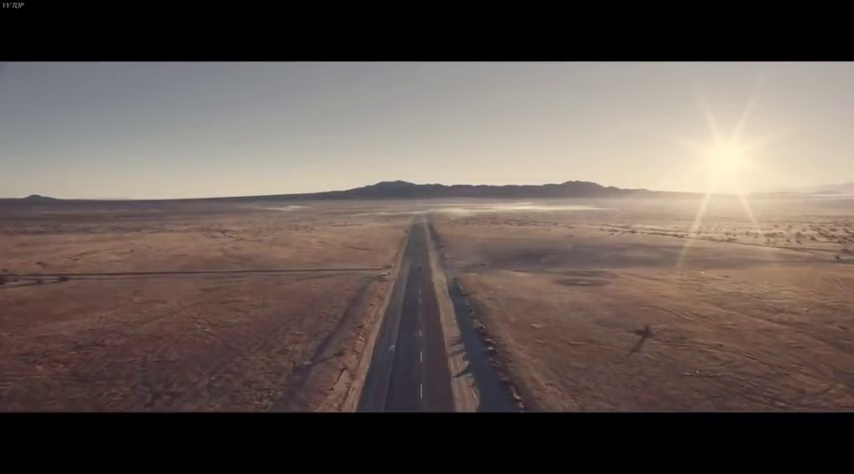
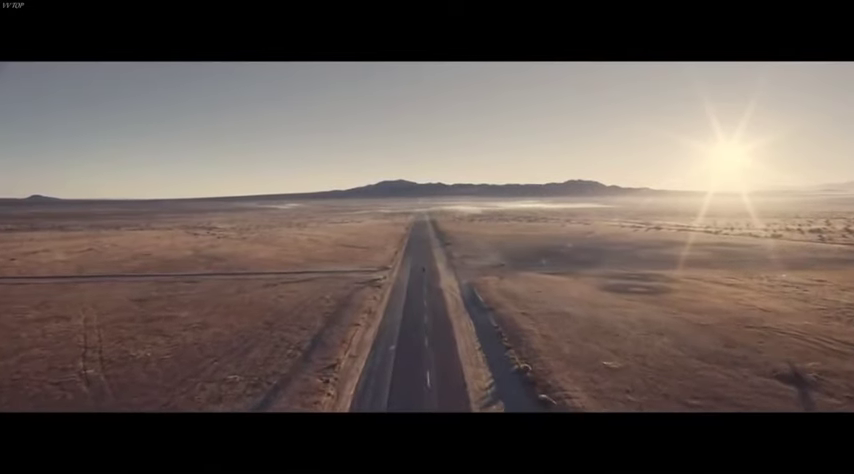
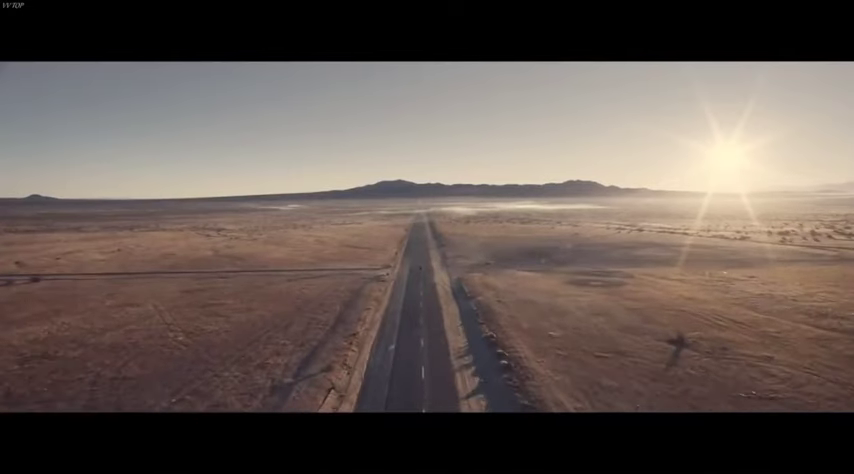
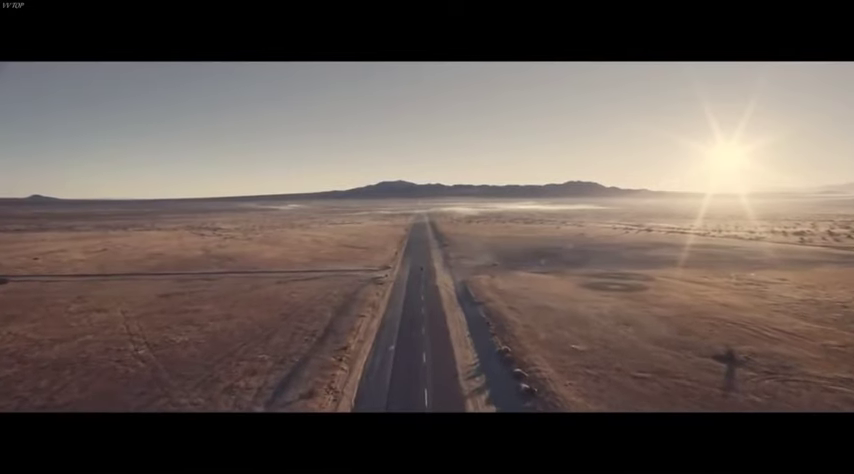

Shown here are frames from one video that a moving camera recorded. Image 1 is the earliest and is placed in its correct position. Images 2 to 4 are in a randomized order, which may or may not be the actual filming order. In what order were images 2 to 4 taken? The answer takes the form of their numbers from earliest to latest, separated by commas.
3, 4, 2
